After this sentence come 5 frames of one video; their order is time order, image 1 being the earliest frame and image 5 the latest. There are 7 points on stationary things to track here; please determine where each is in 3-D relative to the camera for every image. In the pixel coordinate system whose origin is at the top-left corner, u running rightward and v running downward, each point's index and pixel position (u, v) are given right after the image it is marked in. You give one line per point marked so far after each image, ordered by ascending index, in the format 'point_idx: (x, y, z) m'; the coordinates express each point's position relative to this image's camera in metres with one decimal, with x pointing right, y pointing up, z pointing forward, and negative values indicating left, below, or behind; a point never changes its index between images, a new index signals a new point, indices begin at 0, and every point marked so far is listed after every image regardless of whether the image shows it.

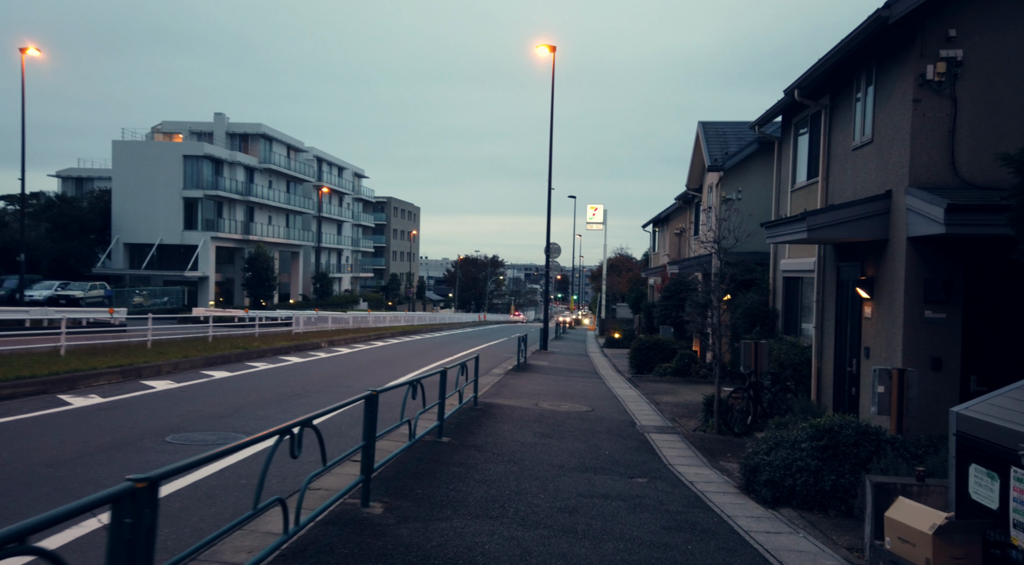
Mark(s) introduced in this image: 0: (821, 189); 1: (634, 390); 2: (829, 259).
0: (+4.7, +1.4, +11.3) m
1: (+2.6, -2.3, +16.2) m
2: (+4.7, +0.4, +11.1) m
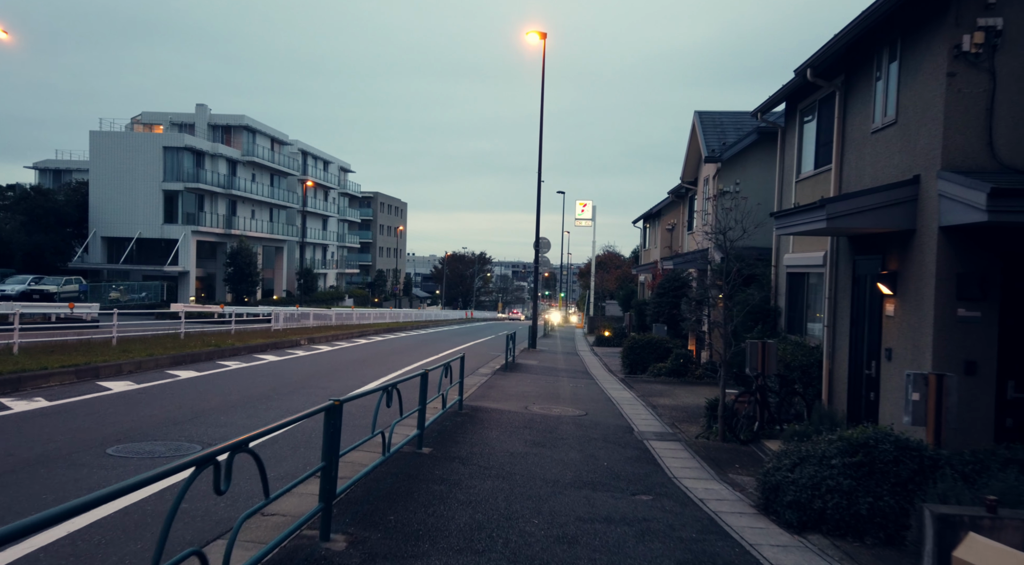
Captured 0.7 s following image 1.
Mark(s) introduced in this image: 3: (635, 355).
0: (+4.5, +1.5, +10.5) m
1: (+2.4, -2.2, +15.3) m
2: (+4.6, +0.4, +10.3) m
3: (+3.1, -1.8, +19.2) m
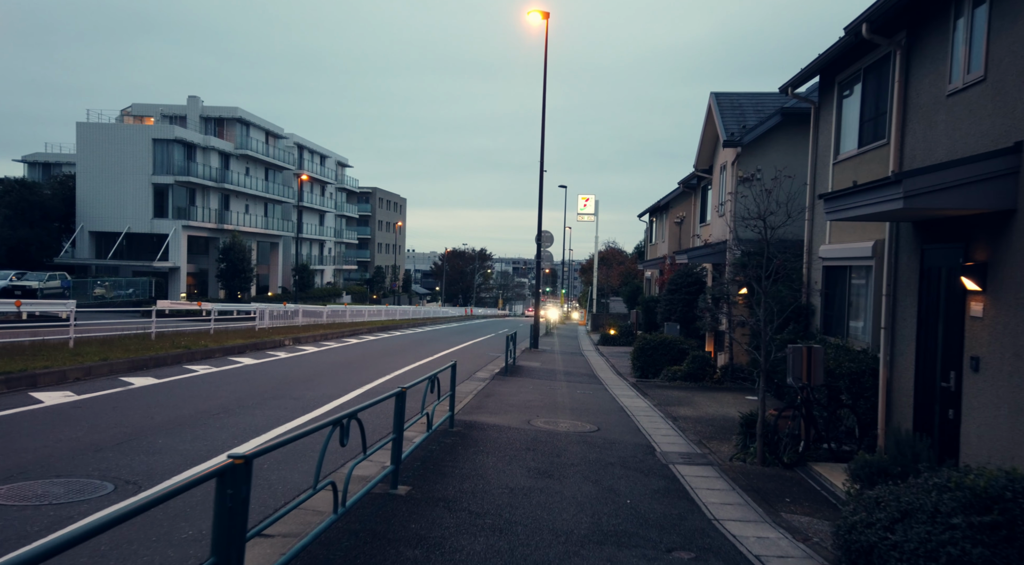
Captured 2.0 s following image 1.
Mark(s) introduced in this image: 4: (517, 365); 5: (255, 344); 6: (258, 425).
0: (+4.5, +1.5, +8.9) m
1: (+2.4, -2.1, +13.7) m
2: (+4.6, +0.5, +8.6) m
3: (+3.1, -1.7, +17.6) m
4: (+0.1, -2.1, +19.0) m
5: (-6.5, -1.6, +19.0) m
6: (-3.1, -1.7, +9.0) m
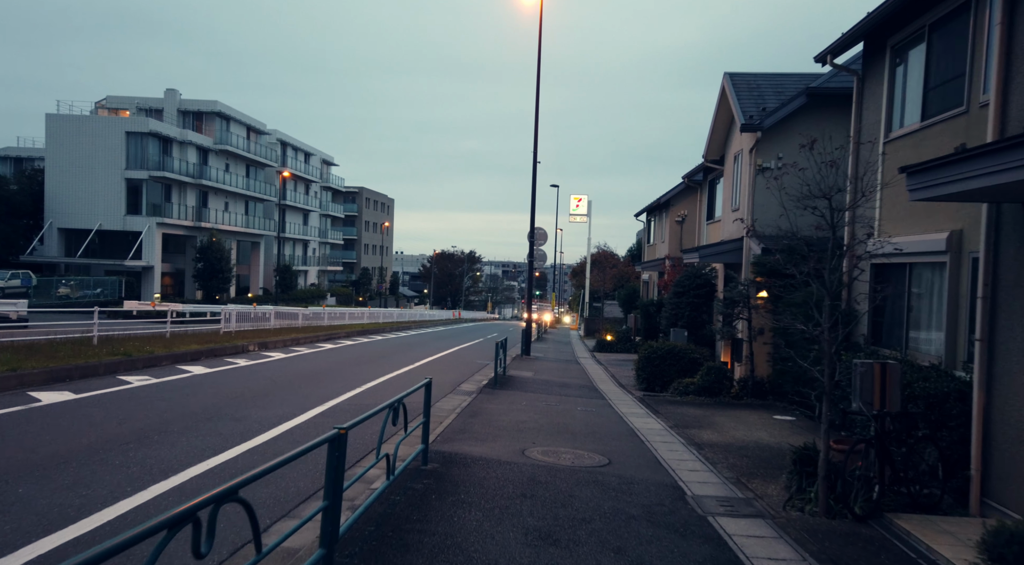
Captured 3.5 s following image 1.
0: (+4.5, +1.6, +6.9) m
1: (+2.2, -2.1, +11.7) m
2: (+4.5, +0.5, +6.7) m
3: (+2.9, -1.8, +15.6) m
4: (-0.1, -2.1, +17.0) m
5: (-6.7, -1.5, +16.8) m
6: (-3.1, -1.6, +6.9) m
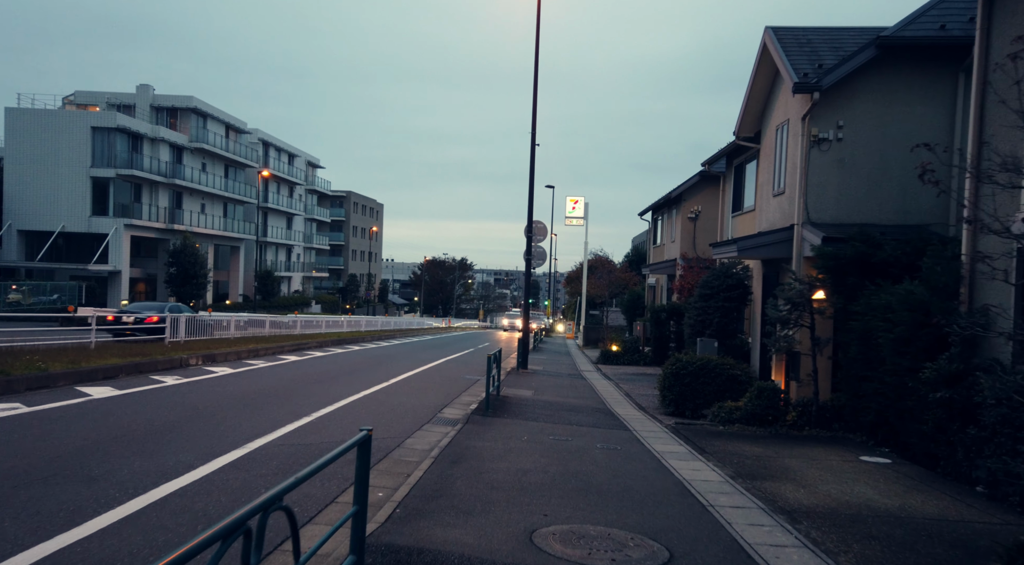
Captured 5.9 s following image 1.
0: (+4.5, +1.7, +3.9) m
1: (+2.2, -2.1, +8.6) m
2: (+4.5, +0.6, +3.6) m
3: (+2.9, -1.7, +12.5) m
4: (-0.2, -2.1, +13.8) m
5: (-6.8, -1.5, +13.6) m
6: (-3.1, -1.5, +3.8) m
